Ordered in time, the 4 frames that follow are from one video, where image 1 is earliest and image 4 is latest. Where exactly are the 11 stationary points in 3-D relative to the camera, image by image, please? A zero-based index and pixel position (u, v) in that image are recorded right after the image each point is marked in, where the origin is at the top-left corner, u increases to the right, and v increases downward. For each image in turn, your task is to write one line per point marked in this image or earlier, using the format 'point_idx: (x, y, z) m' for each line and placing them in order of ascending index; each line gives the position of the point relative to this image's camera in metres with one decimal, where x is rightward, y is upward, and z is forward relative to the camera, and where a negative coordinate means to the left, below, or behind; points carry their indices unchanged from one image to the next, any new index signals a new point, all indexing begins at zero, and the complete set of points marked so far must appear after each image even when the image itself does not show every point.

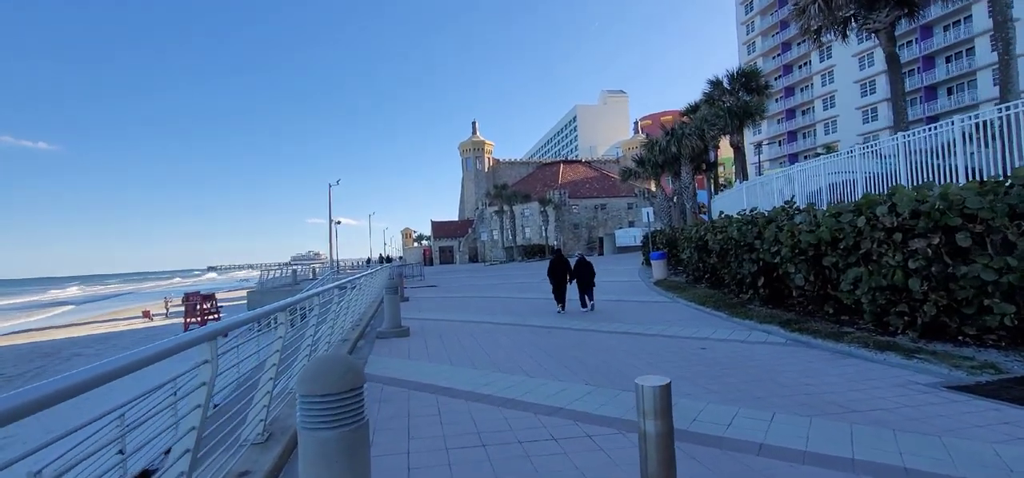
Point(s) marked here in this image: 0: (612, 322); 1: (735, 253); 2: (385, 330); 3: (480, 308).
0: (+1.9, -1.6, +11.2) m
1: (+4.5, -0.3, +11.7) m
2: (-2.3, -1.6, +10.5) m
3: (-0.8, -1.8, +14.9) m
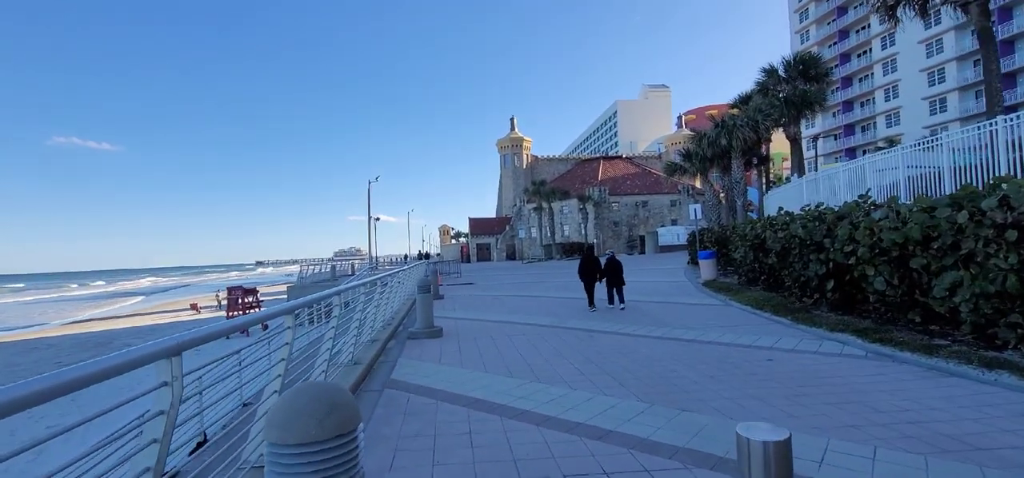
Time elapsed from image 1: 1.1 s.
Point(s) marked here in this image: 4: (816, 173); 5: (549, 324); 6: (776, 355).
0: (+2.7, -1.6, +10.3) m
1: (+5.2, -0.3, +10.6) m
2: (-1.6, -1.6, +9.9) m
3: (+0.2, -1.7, +14.1) m
4: (+9.3, +2.0, +17.6) m
5: (+0.7, -1.6, +11.0) m
6: (+3.4, -1.5, +7.4) m
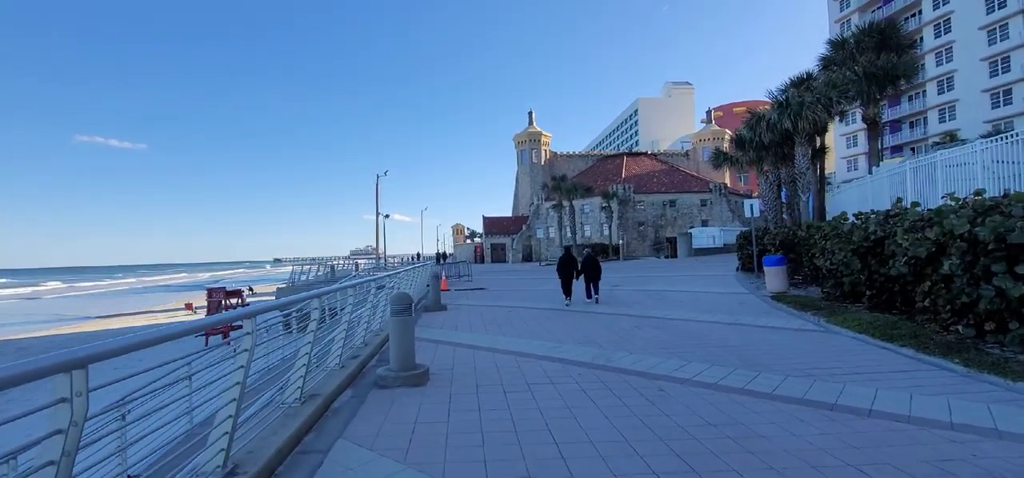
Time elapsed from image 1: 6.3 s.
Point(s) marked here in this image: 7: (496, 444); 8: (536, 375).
0: (+2.9, -1.5, +6.9) m
1: (+5.5, -0.3, +7.1) m
2: (-1.4, -1.5, +6.5) m
3: (+0.5, -1.6, +10.7) m
4: (+9.8, +1.9, +14.0) m
5: (+1.0, -1.6, +7.6) m
6: (+3.6, -1.5, +3.9) m
7: (-0.1, -1.6, +4.5) m
8: (+0.3, -1.6, +6.9) m
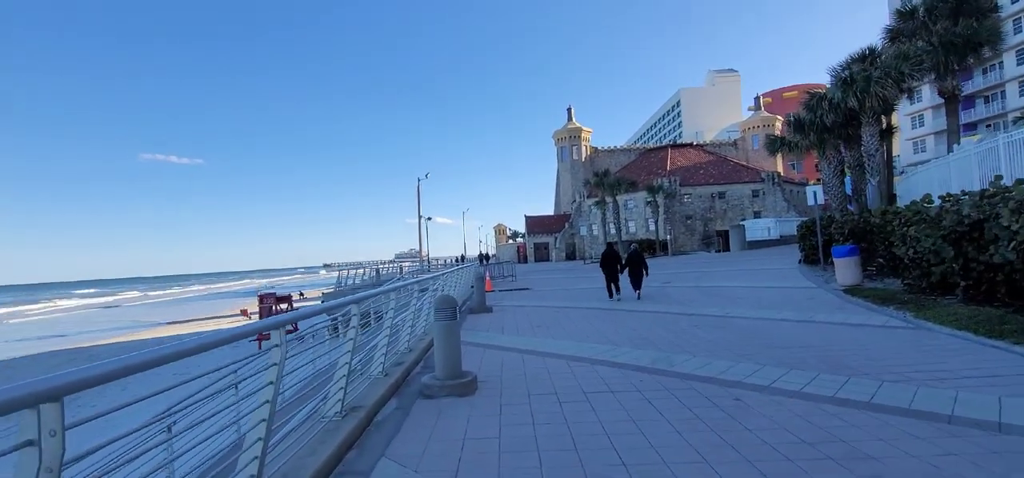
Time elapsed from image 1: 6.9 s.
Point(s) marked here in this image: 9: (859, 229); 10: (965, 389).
0: (+3.5, -1.4, +6.0) m
1: (+6.1, -0.1, +6.0) m
2: (-0.8, -1.5, +6.0) m
3: (+1.4, -1.6, +10.0) m
4: (+10.7, +2.3, +12.6) m
5: (+1.6, -1.5, +6.9) m
6: (+3.9, -1.3, +3.1) m
7: (+0.3, -1.5, +3.9) m
8: (+0.9, -1.6, +6.3) m
9: (+8.3, +0.2, +13.9) m
10: (+4.1, -1.4, +5.3) m
